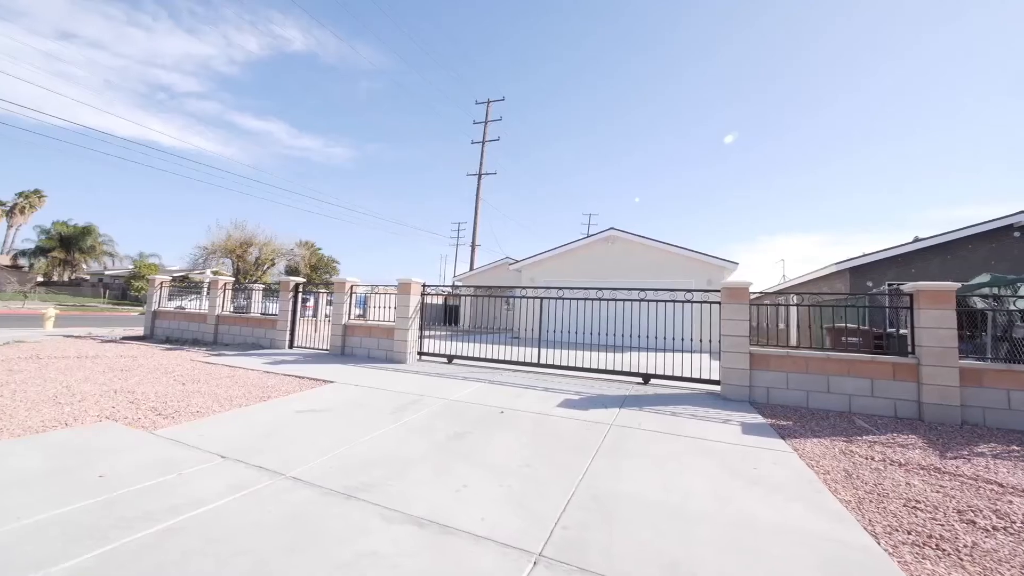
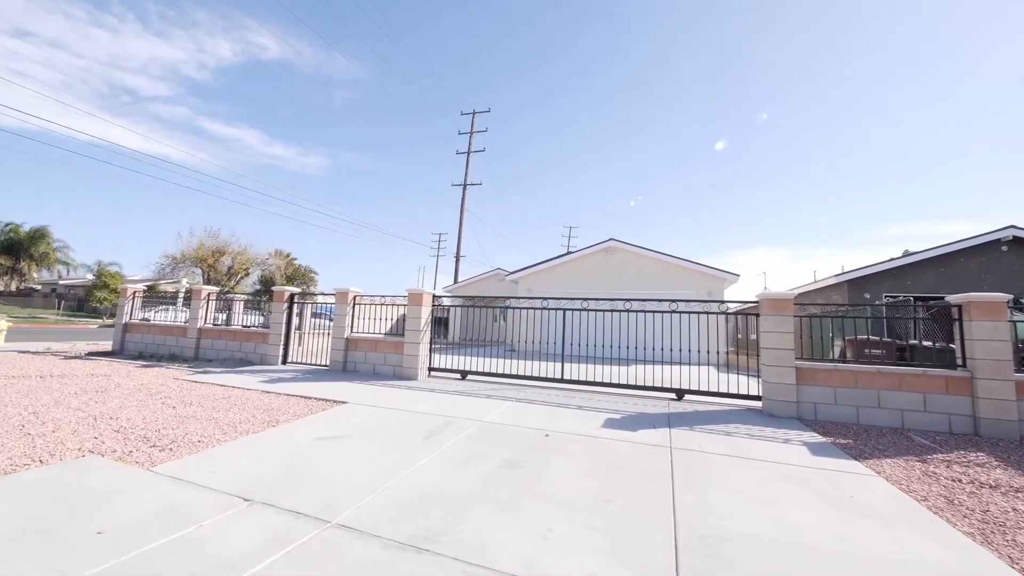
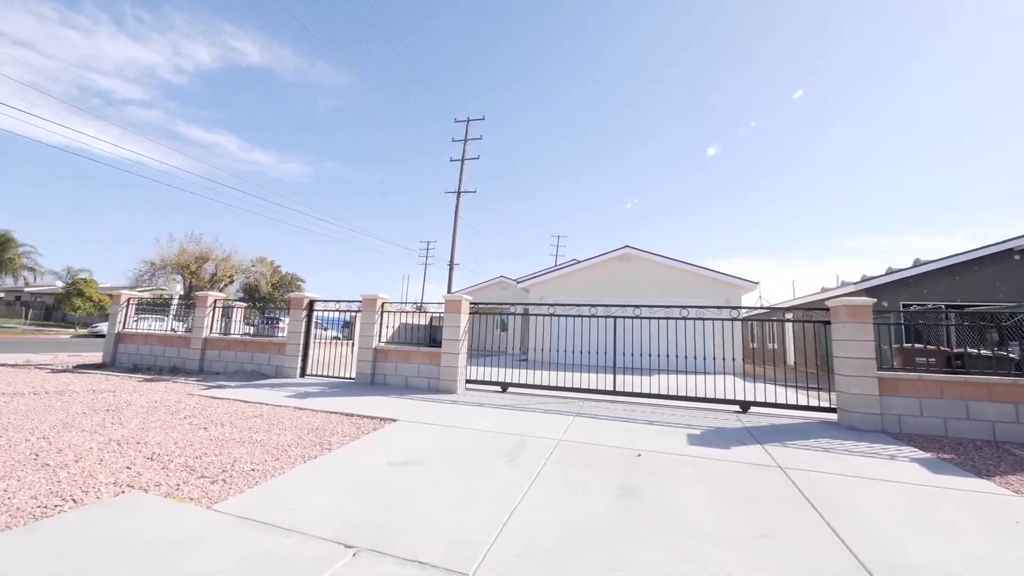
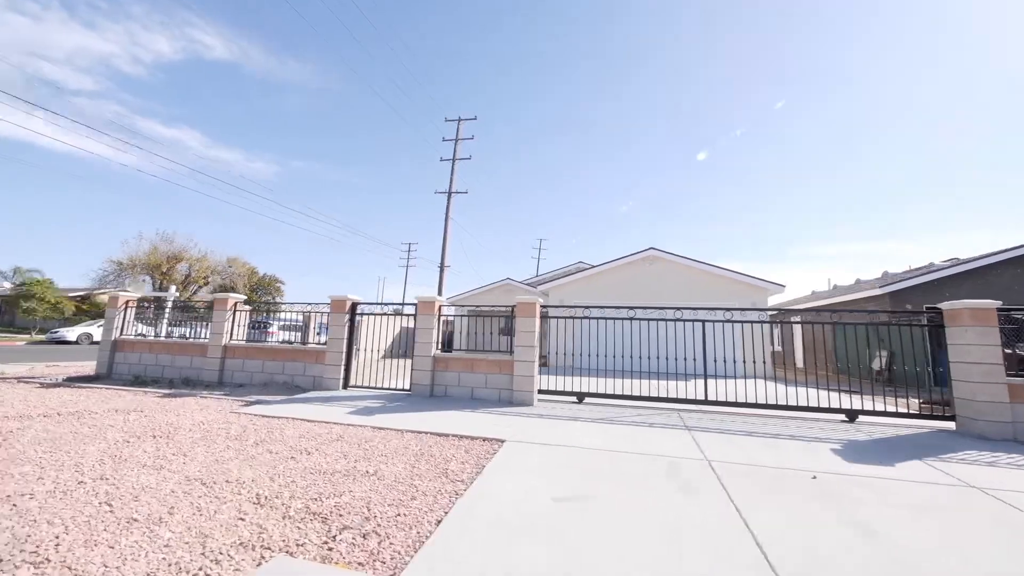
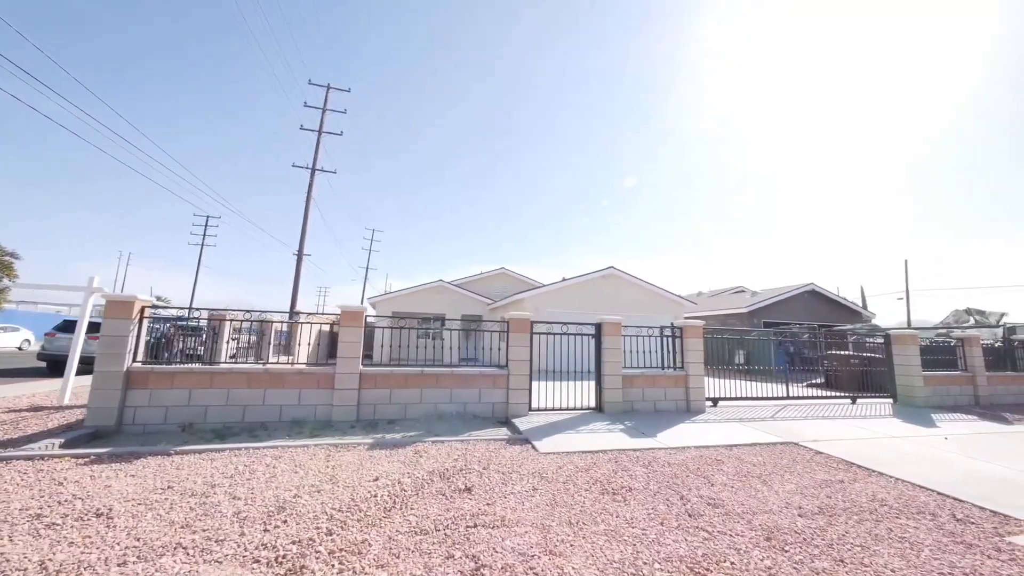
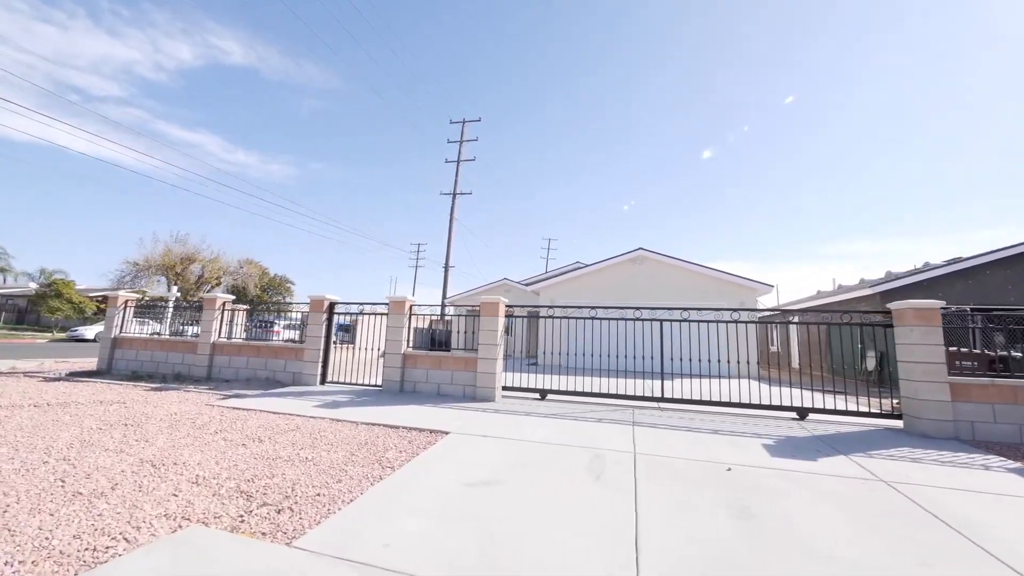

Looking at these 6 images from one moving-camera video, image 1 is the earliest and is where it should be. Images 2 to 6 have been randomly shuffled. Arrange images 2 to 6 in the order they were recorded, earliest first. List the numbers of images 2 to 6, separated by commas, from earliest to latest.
2, 3, 6, 4, 5
